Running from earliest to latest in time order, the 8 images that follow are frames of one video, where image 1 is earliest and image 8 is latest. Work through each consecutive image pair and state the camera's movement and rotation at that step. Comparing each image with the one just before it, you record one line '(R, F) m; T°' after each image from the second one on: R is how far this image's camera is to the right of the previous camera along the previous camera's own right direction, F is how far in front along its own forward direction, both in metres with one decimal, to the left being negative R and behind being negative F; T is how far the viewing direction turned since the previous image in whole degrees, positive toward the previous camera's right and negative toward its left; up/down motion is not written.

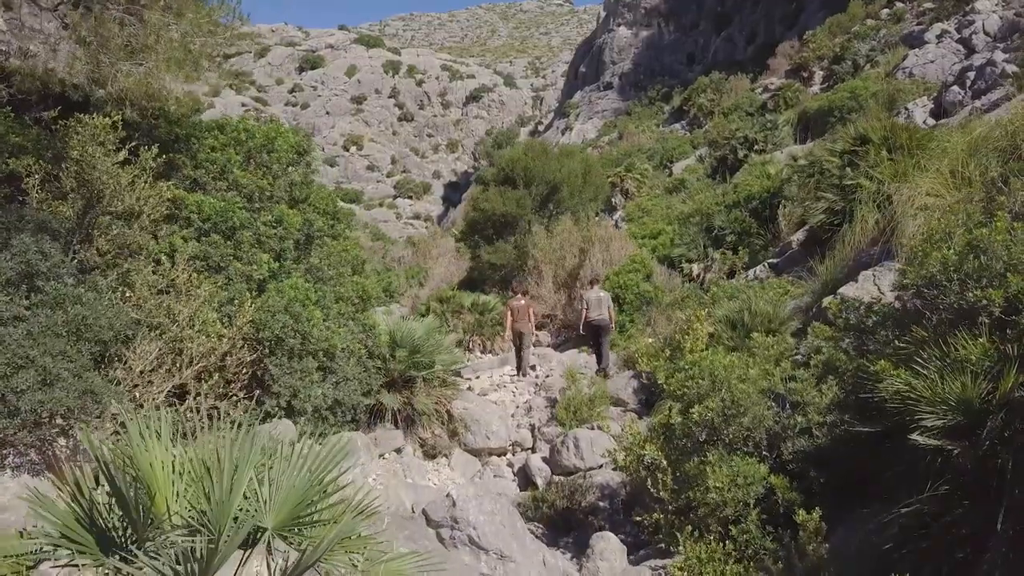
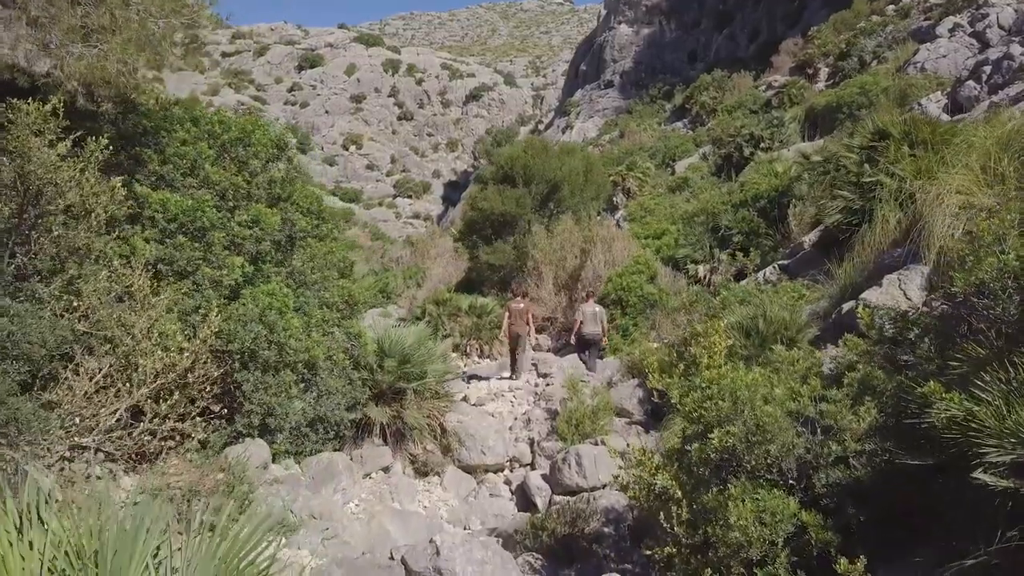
(0.0, +0.5) m; 0°
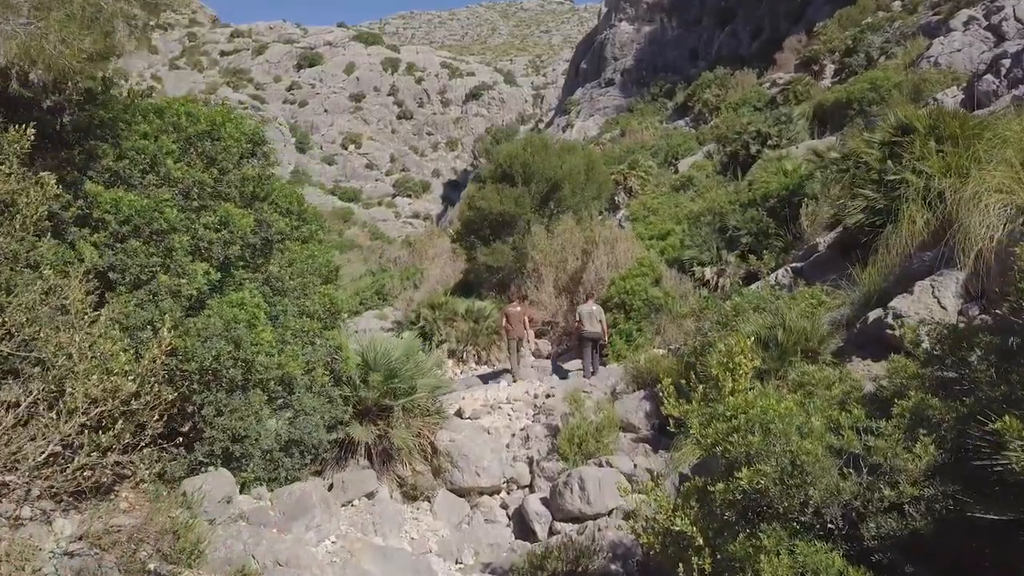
(0.0, +0.6) m; 0°
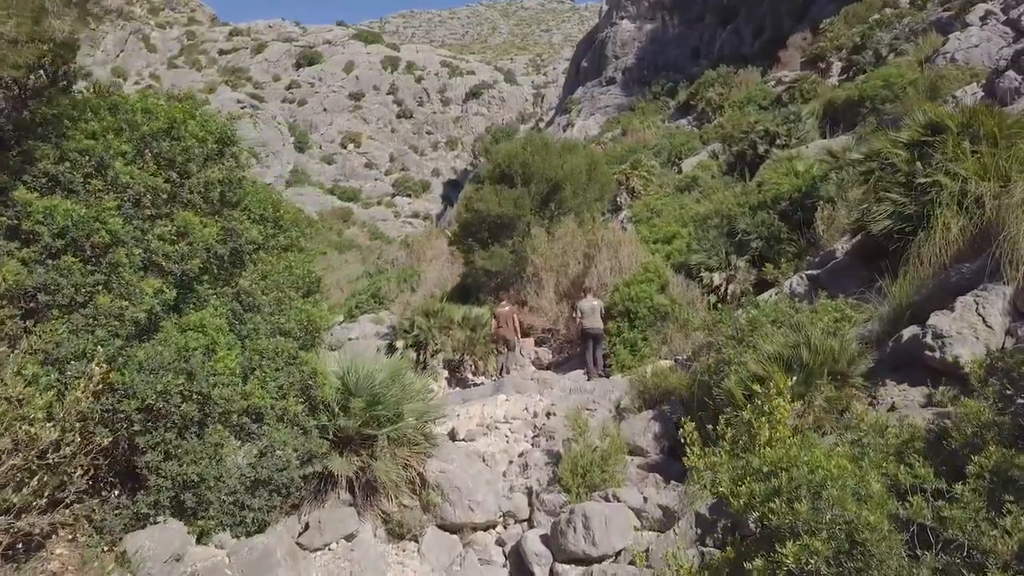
(0.0, +0.6) m; 0°
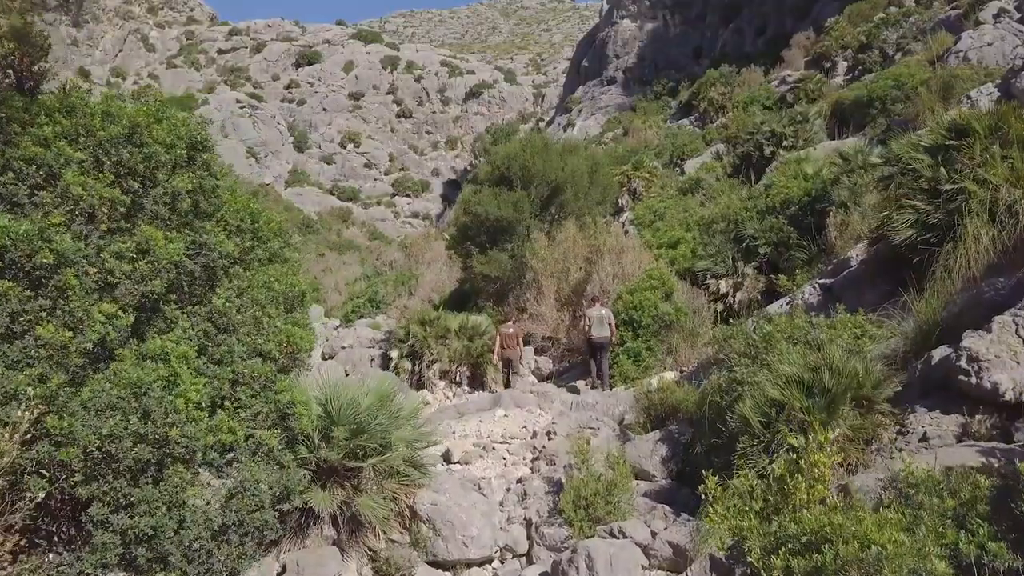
(0.0, +0.5) m; 0°
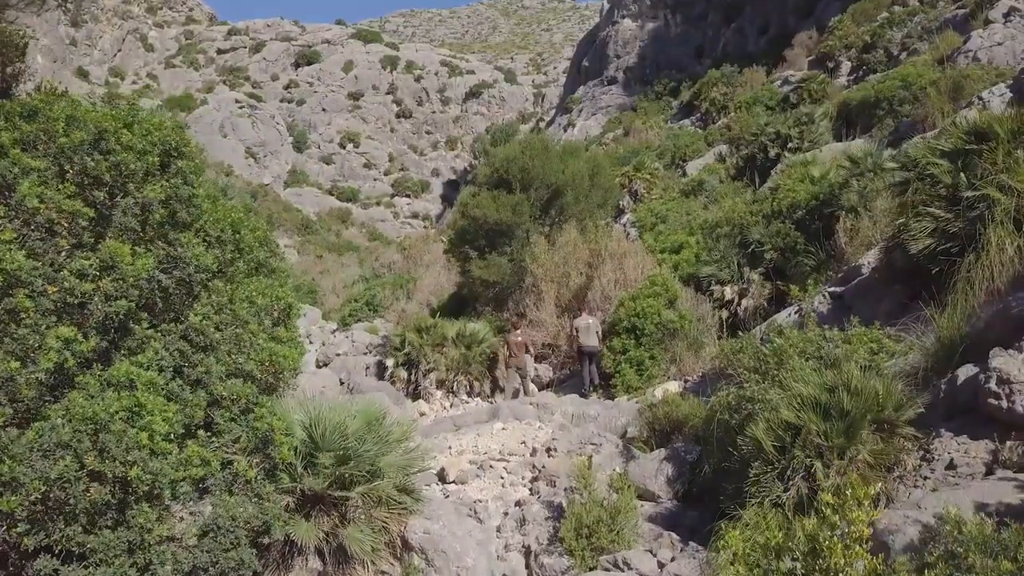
(0.0, +0.3) m; 0°
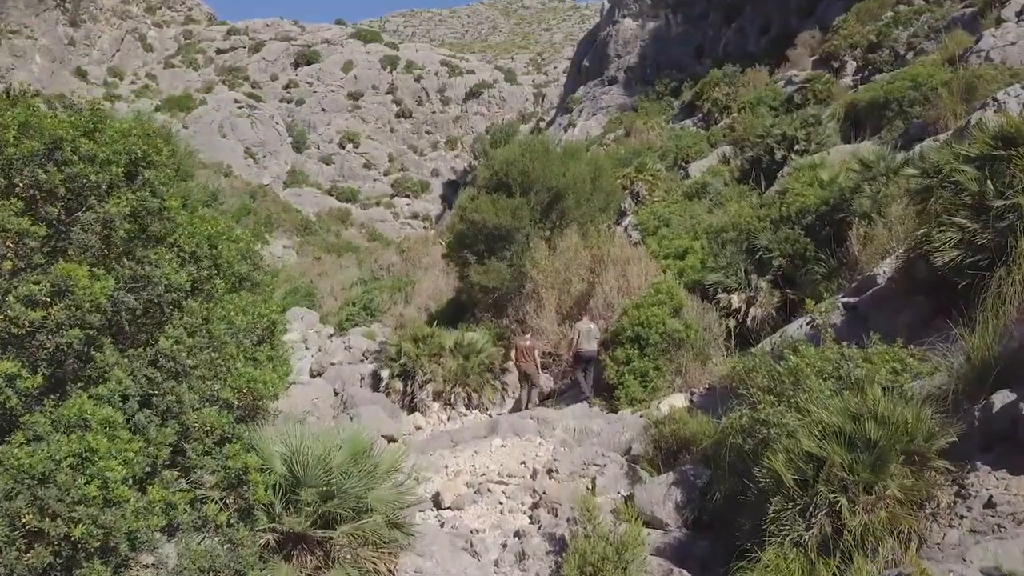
(0.0, +0.4) m; 0°
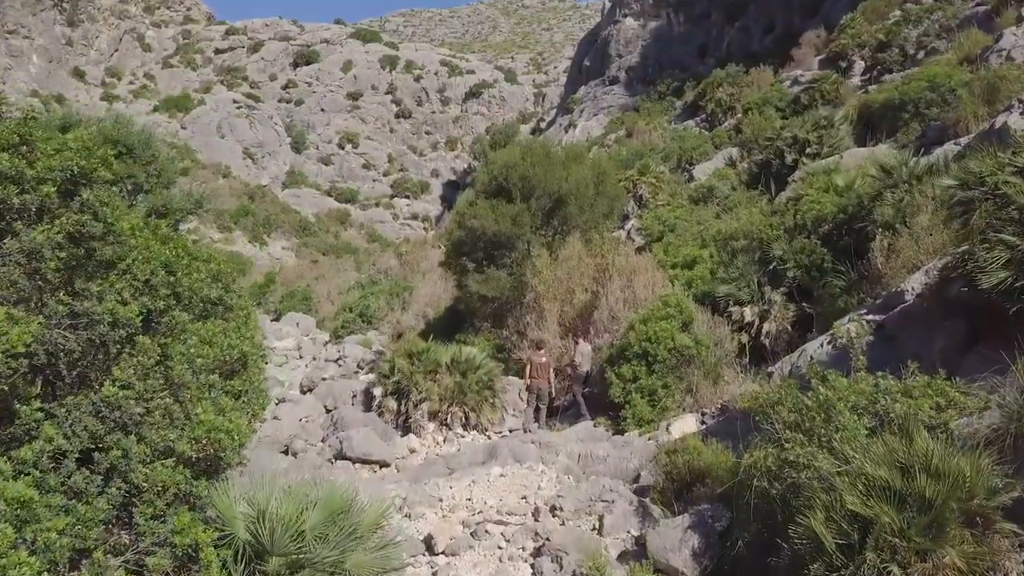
(0.0, +0.6) m; 0°
